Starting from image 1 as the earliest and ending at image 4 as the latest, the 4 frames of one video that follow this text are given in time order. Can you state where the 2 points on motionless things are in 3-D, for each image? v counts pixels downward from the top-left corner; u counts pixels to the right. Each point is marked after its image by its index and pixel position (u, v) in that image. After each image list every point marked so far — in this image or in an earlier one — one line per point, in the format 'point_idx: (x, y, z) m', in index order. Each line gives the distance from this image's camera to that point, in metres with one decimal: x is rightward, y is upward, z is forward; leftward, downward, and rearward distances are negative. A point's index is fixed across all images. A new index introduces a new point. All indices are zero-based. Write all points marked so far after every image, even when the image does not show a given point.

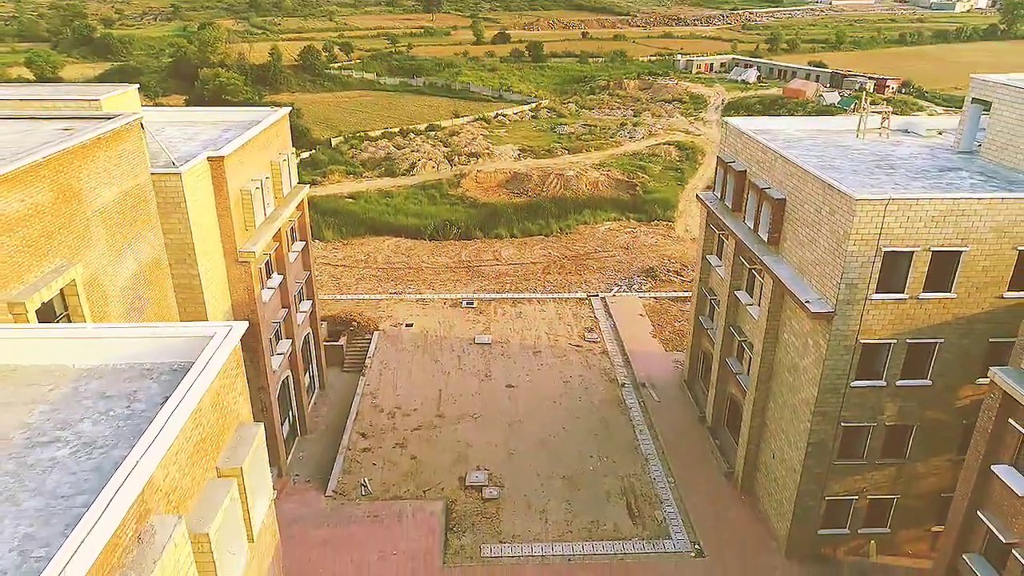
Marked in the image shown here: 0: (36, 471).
0: (-4.7, -1.8, +6.8) m
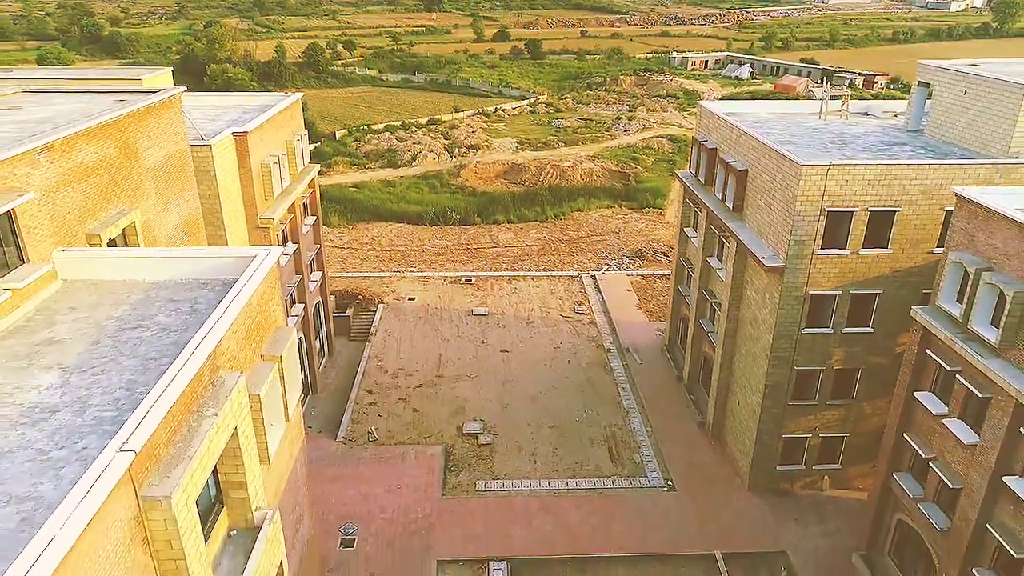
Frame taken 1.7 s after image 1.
0: (-4.9, -0.7, +8.9) m
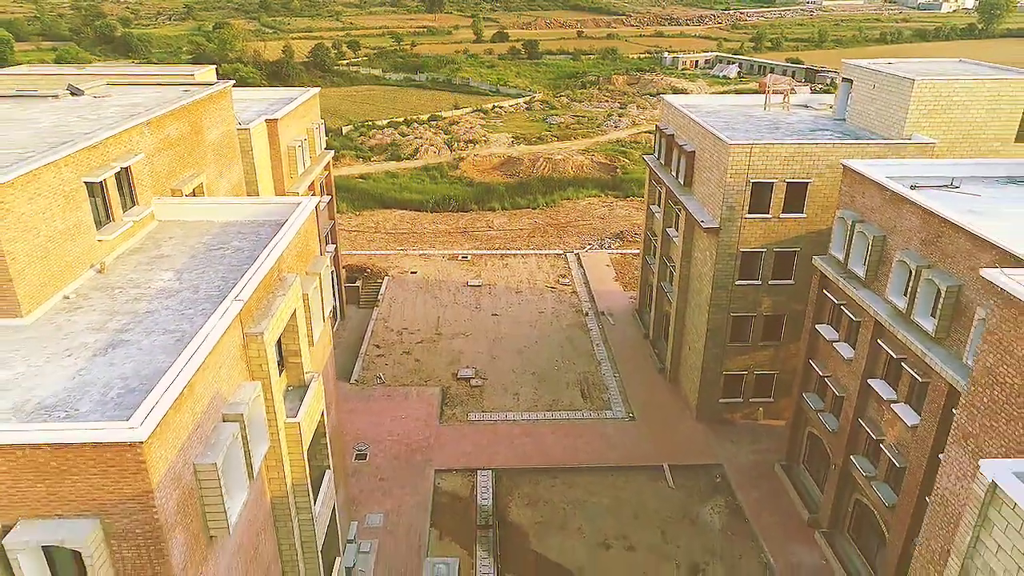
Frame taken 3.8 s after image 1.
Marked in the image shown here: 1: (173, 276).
0: (-5.4, +0.6, +12.7) m
1: (-5.8, +0.2, +11.9) m
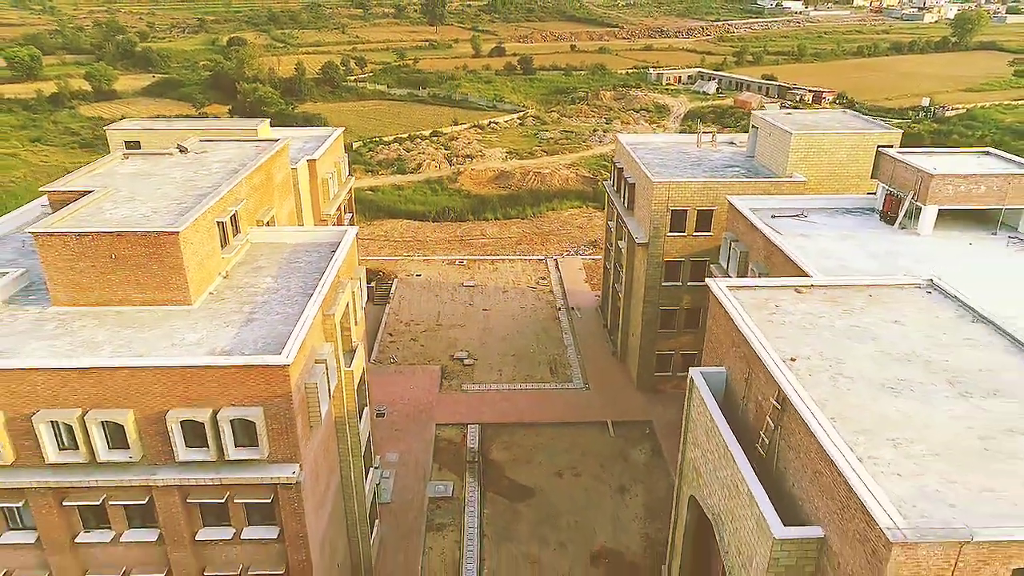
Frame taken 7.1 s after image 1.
0: (-6.1, +0.6, +19.7) m
1: (-6.5, +0.2, +18.9) m
